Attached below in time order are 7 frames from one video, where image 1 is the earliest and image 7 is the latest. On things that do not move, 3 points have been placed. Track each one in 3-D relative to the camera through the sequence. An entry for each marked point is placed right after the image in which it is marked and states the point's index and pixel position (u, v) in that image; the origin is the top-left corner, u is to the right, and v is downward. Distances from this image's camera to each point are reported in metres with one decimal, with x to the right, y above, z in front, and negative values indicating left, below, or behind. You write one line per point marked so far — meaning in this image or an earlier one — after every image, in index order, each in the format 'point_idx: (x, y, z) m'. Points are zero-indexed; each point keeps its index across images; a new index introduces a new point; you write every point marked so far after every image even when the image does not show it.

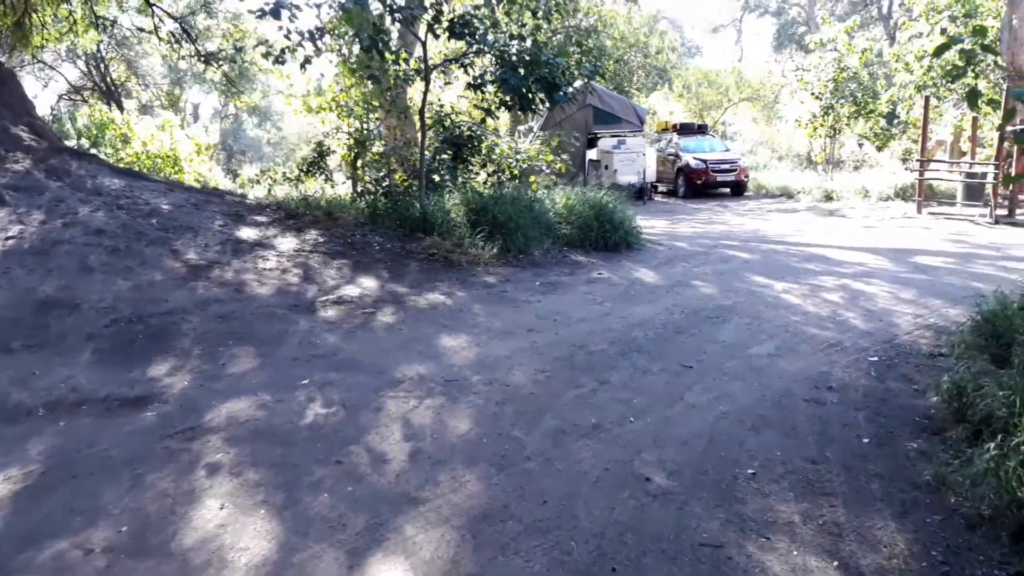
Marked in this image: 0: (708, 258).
0: (+2.7, +0.4, +11.5) m
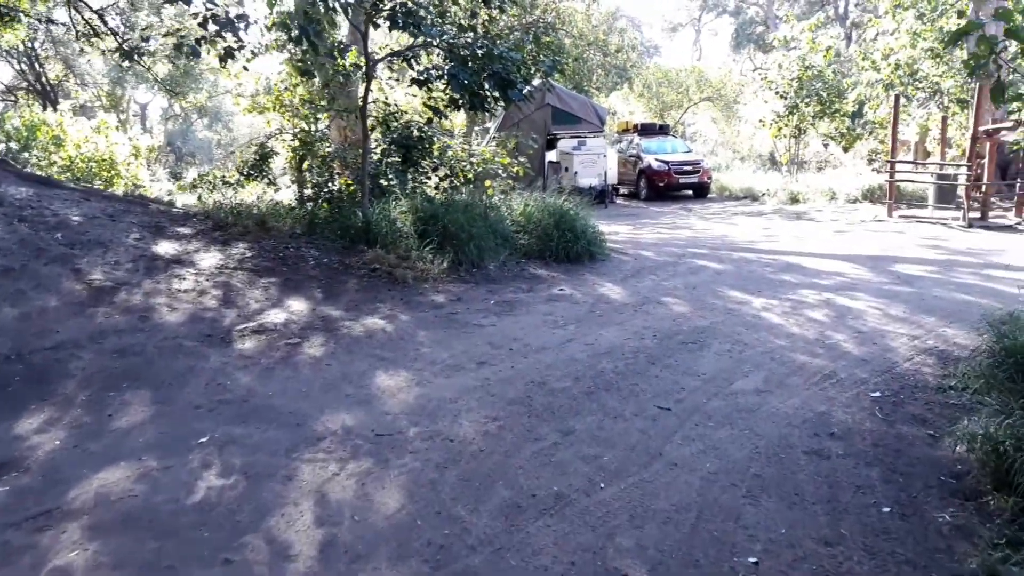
0: (+2.1, +0.2, +10.7) m
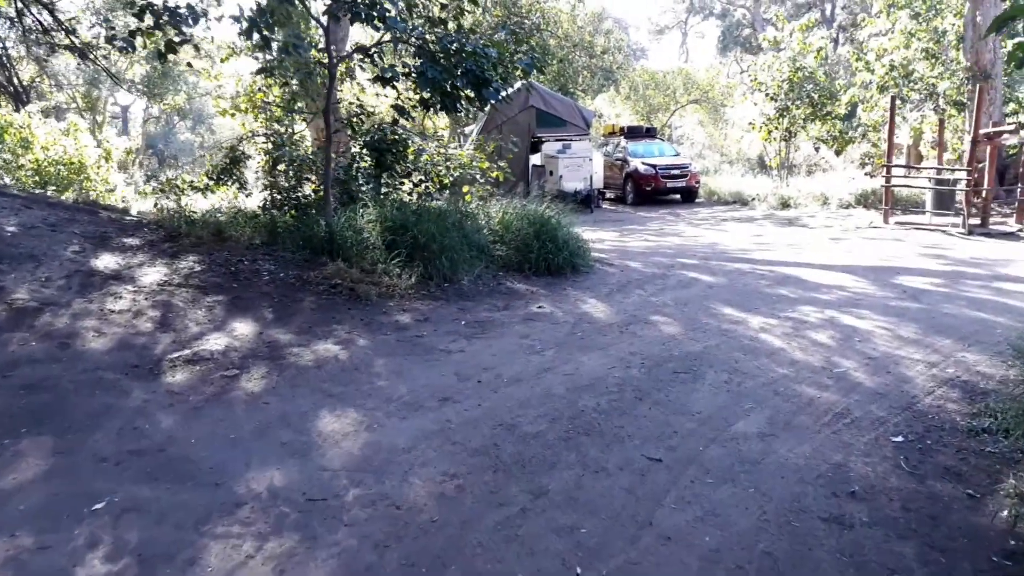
0: (+1.8, +0.1, +9.9) m
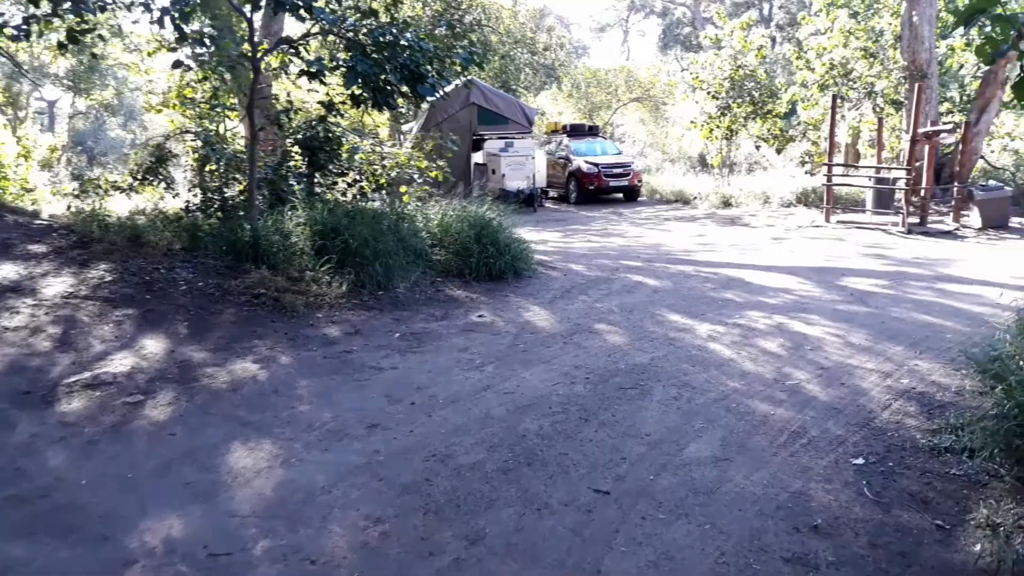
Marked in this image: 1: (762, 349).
0: (+1.1, 0.0, +9.6) m
1: (+2.0, -0.5, +6.8) m
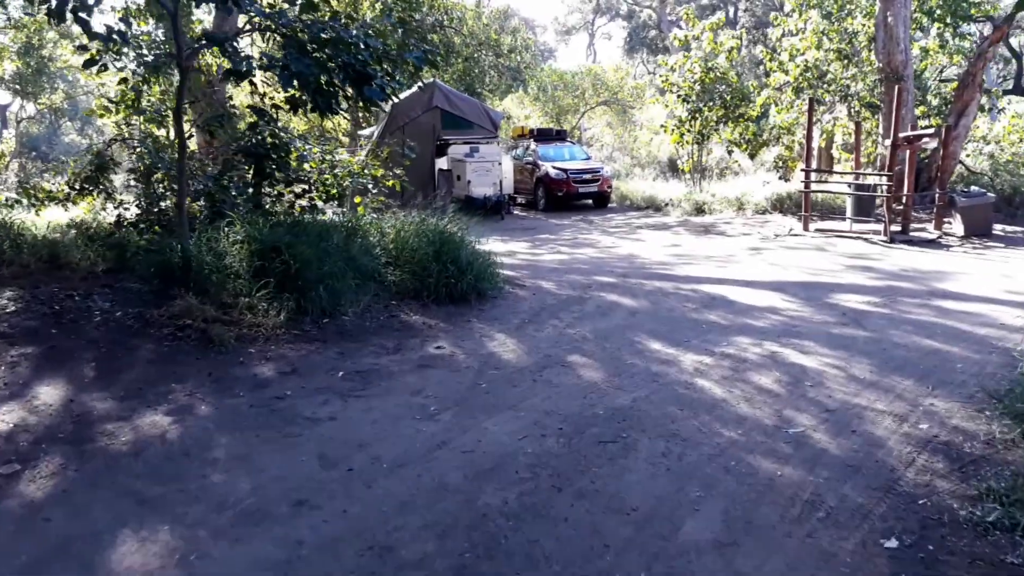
0: (+0.7, -0.2, +8.8) m
1: (+1.7, -0.7, +6.0) m
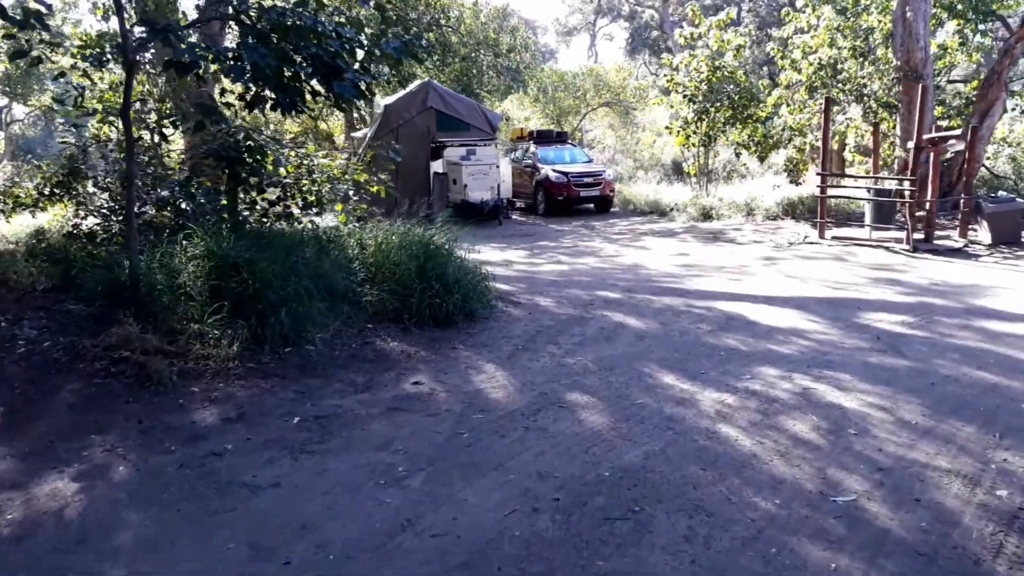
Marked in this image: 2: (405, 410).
0: (+0.7, -0.4, +7.8) m
1: (+1.7, -0.9, +5.0) m
2: (-0.7, -0.8, +5.4) m
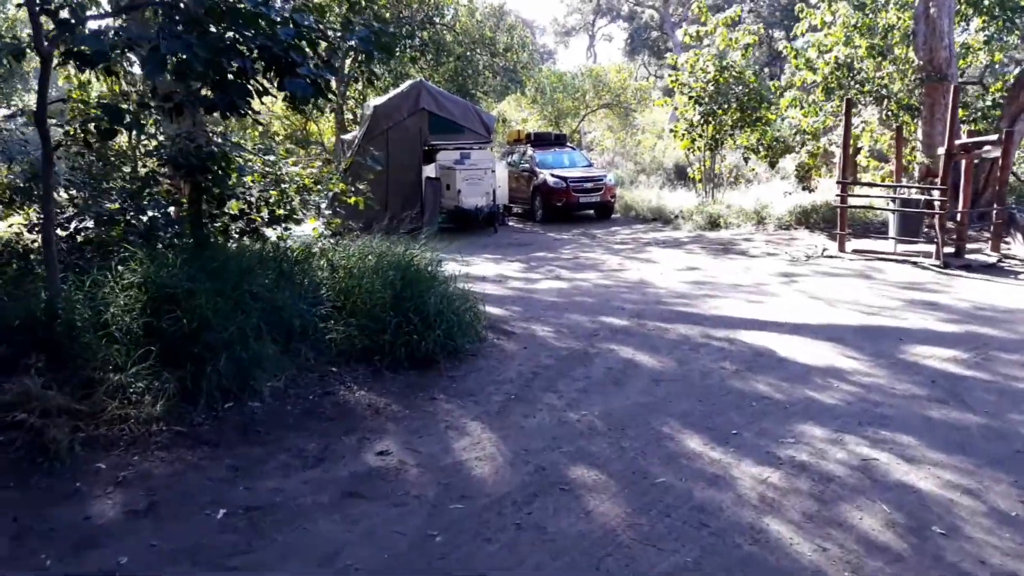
0: (+0.6, -0.7, +6.7) m
1: (+1.6, -1.1, +3.9) m
2: (-0.7, -1.1, +4.2) m
